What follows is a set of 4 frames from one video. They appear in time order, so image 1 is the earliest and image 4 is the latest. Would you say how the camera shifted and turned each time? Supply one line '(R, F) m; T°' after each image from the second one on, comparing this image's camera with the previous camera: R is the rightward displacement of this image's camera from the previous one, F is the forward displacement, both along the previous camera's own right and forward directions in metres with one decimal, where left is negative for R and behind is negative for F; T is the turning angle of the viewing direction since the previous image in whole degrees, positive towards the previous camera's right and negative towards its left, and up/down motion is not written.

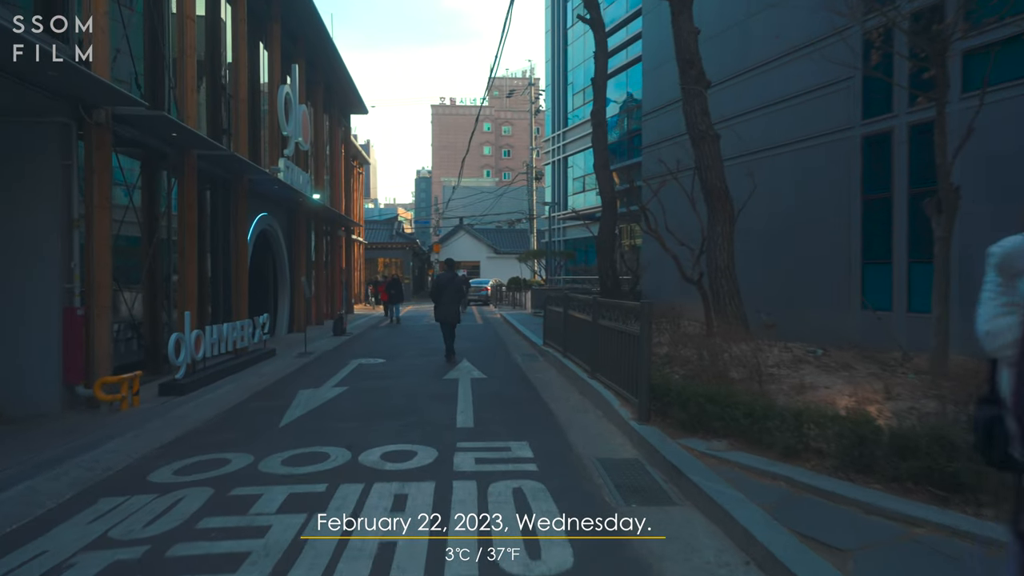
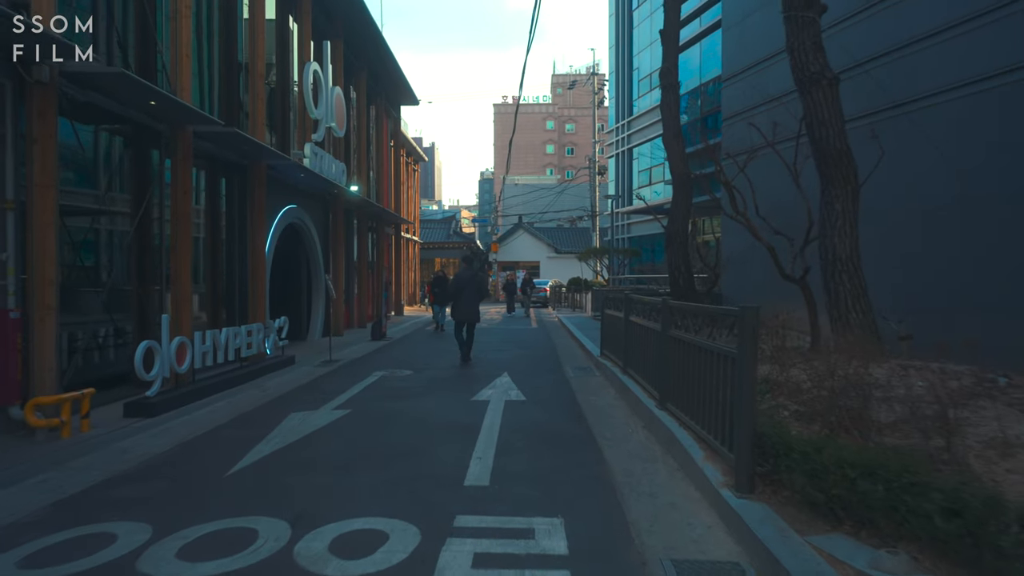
(+0.3, +2.4) m; -6°
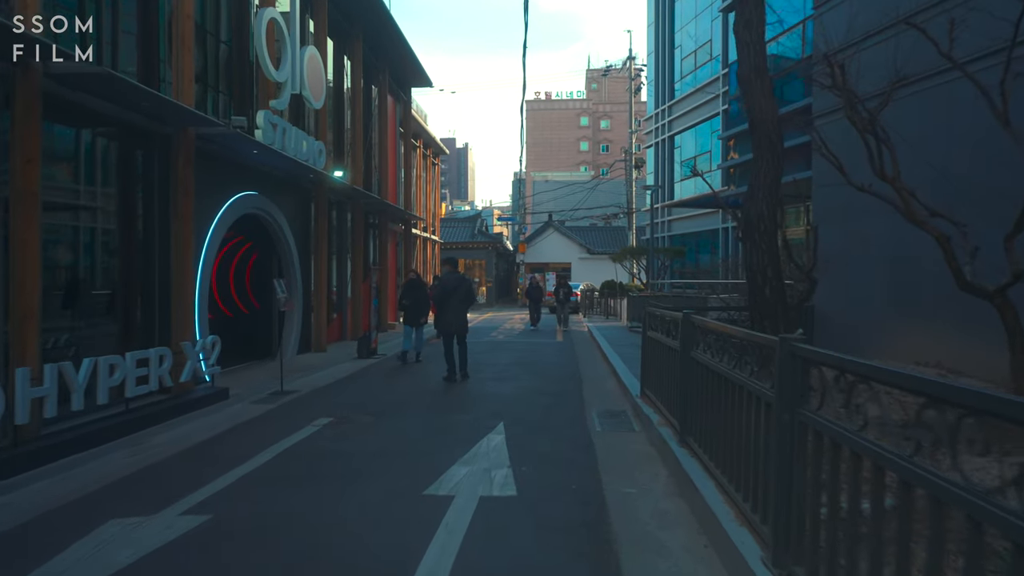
(+0.5, +3.8) m; -3°
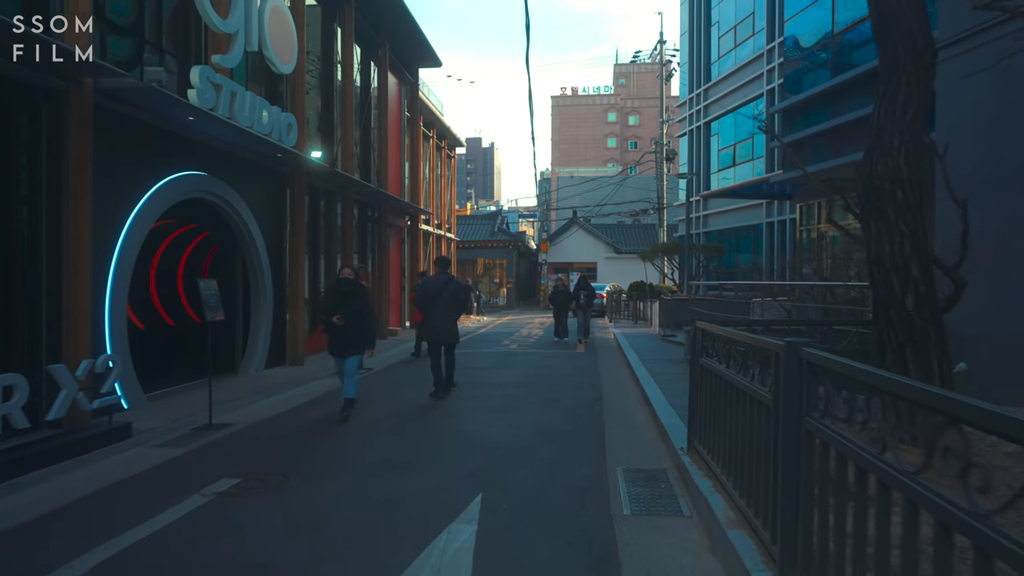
(+0.4, +2.8) m; -2°
